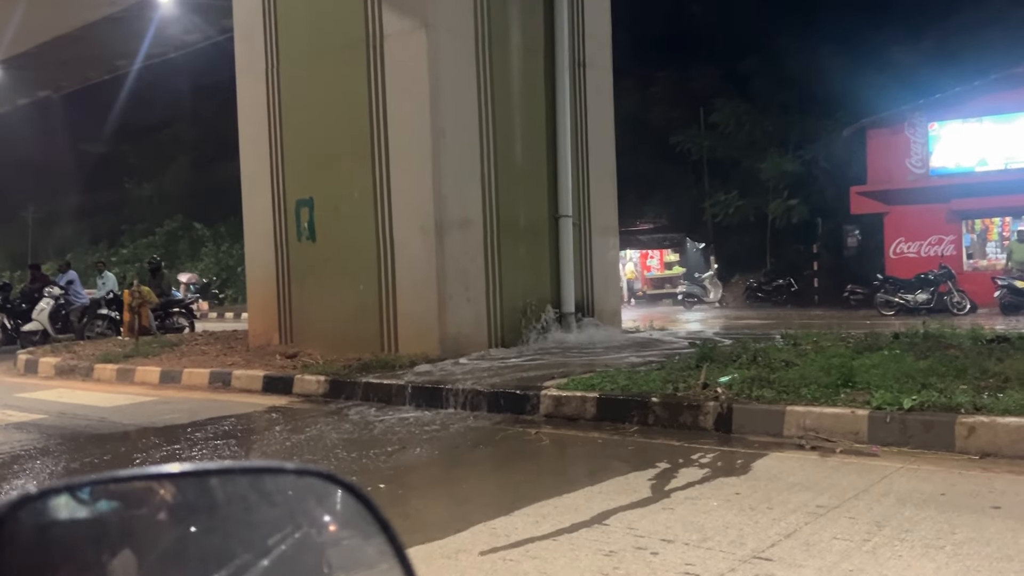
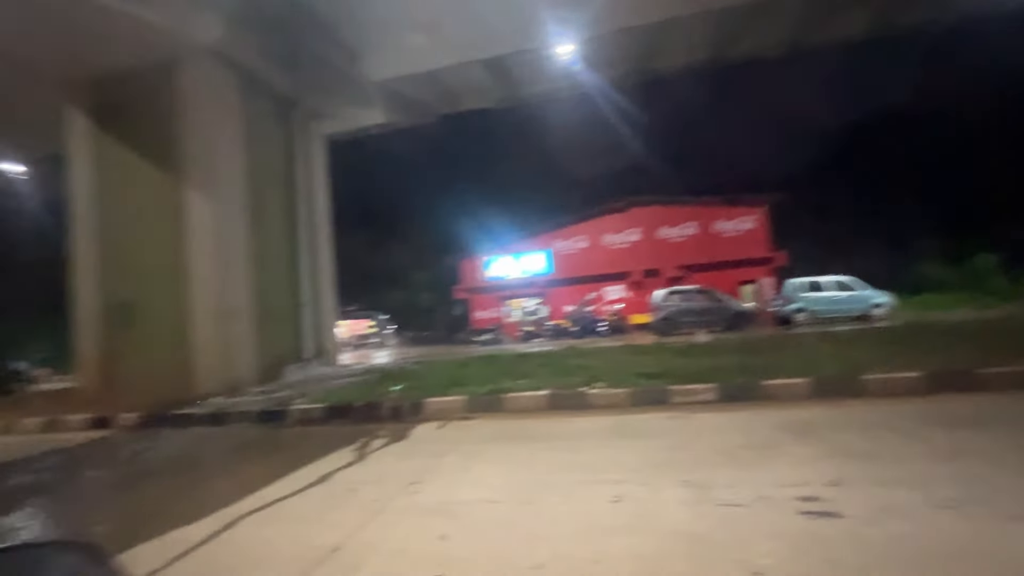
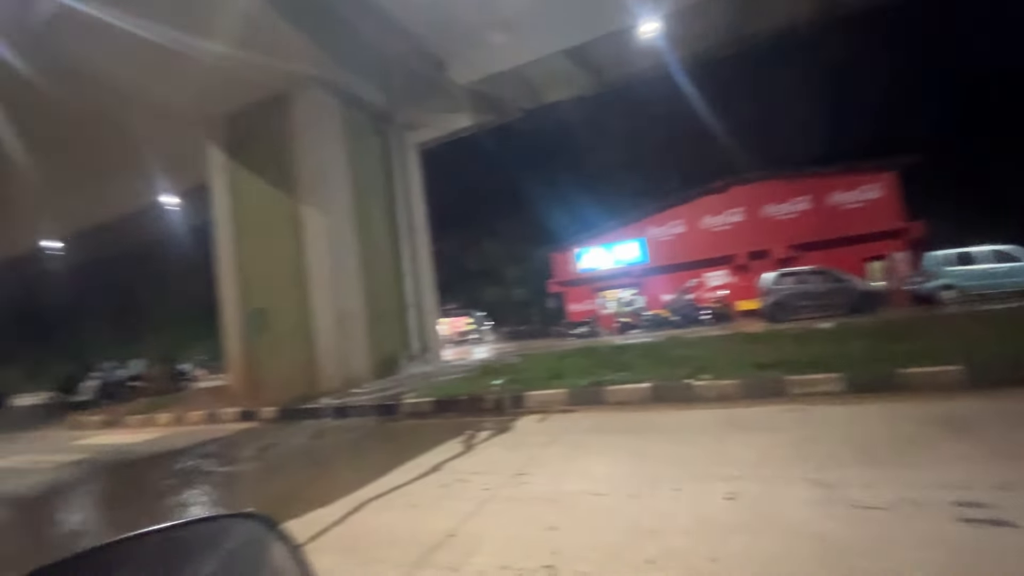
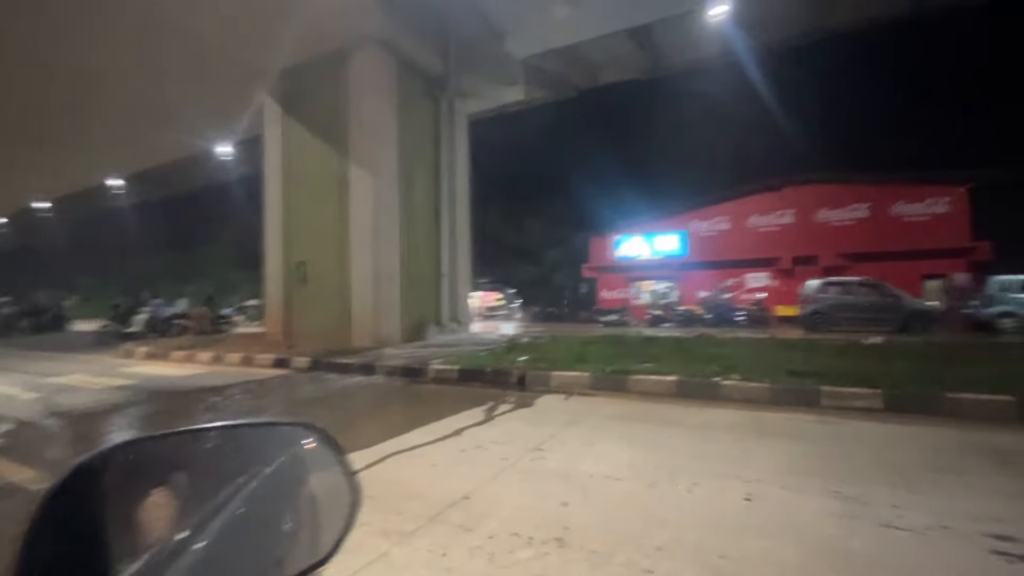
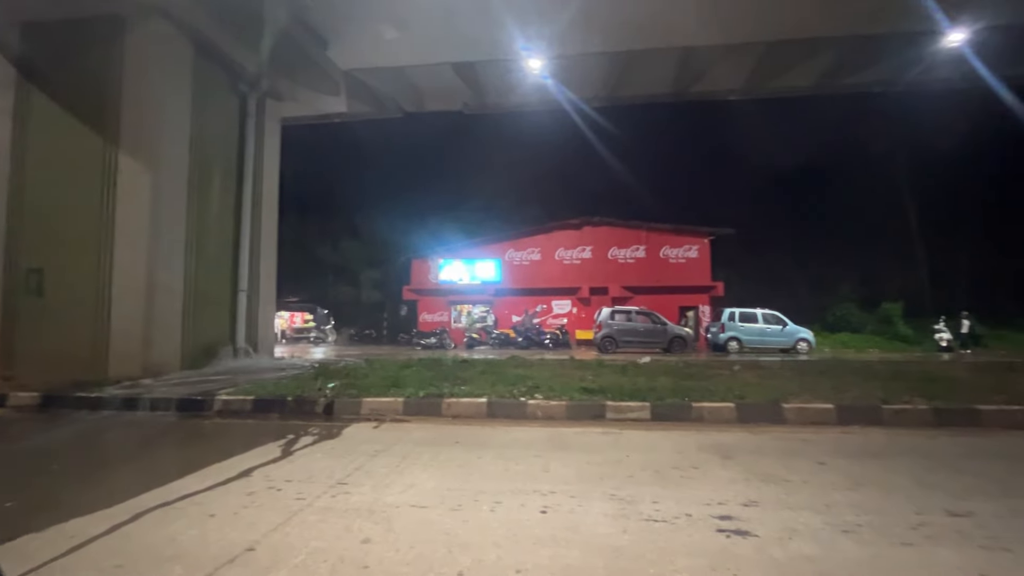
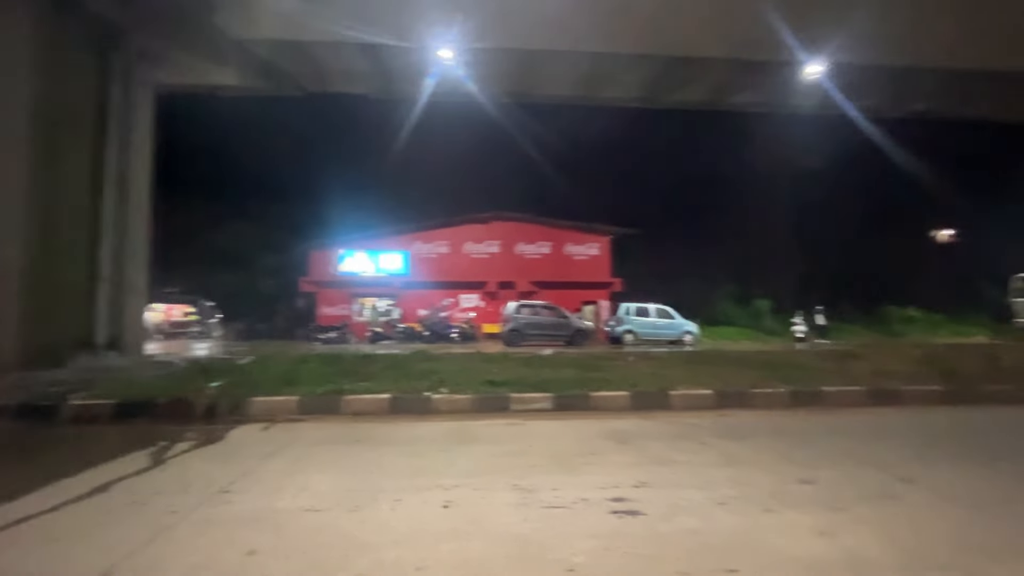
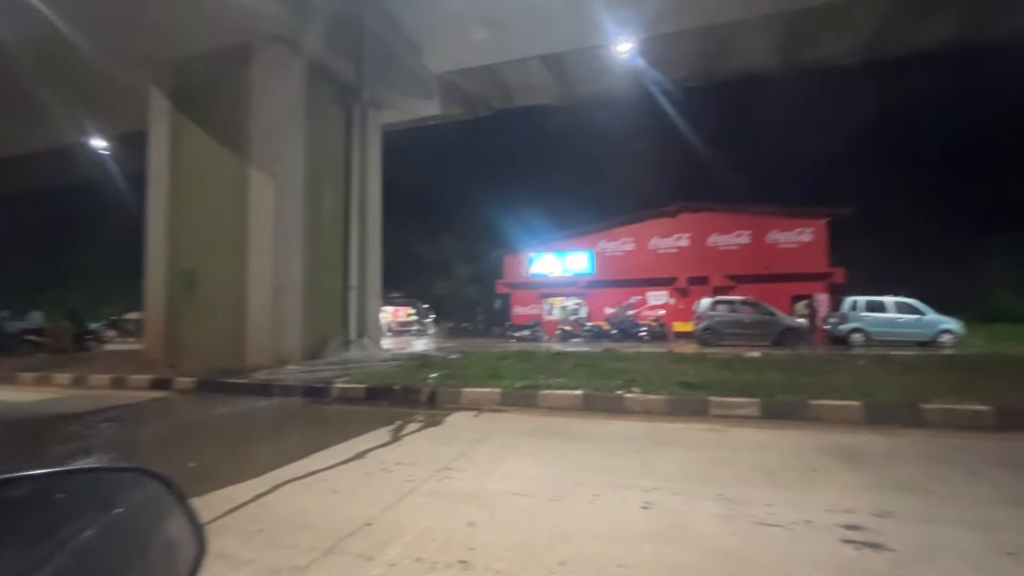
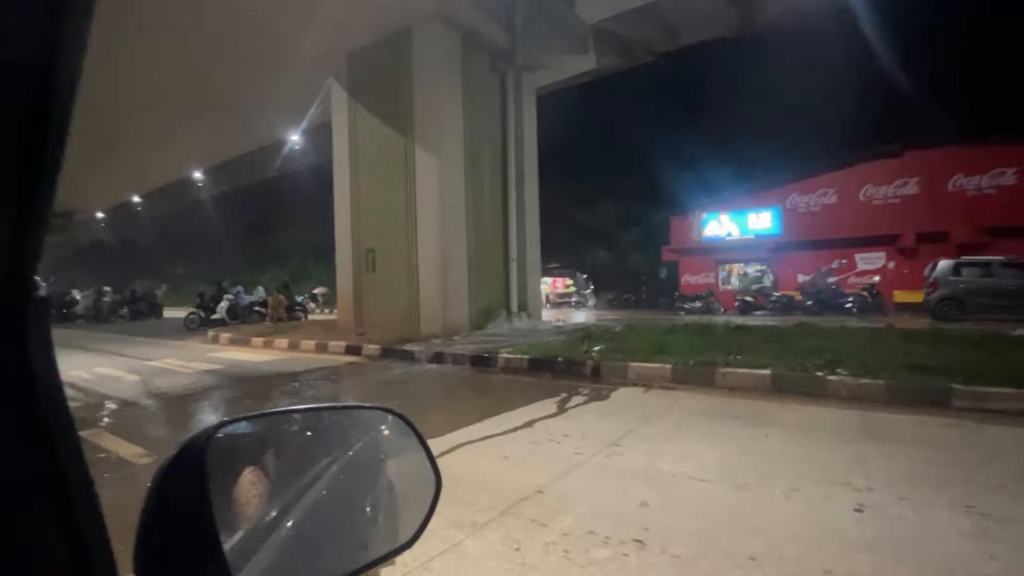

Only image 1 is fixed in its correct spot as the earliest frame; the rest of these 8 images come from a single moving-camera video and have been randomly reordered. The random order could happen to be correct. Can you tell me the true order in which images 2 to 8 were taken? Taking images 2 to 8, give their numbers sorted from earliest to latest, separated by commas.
8, 4, 7, 5, 6, 2, 3
